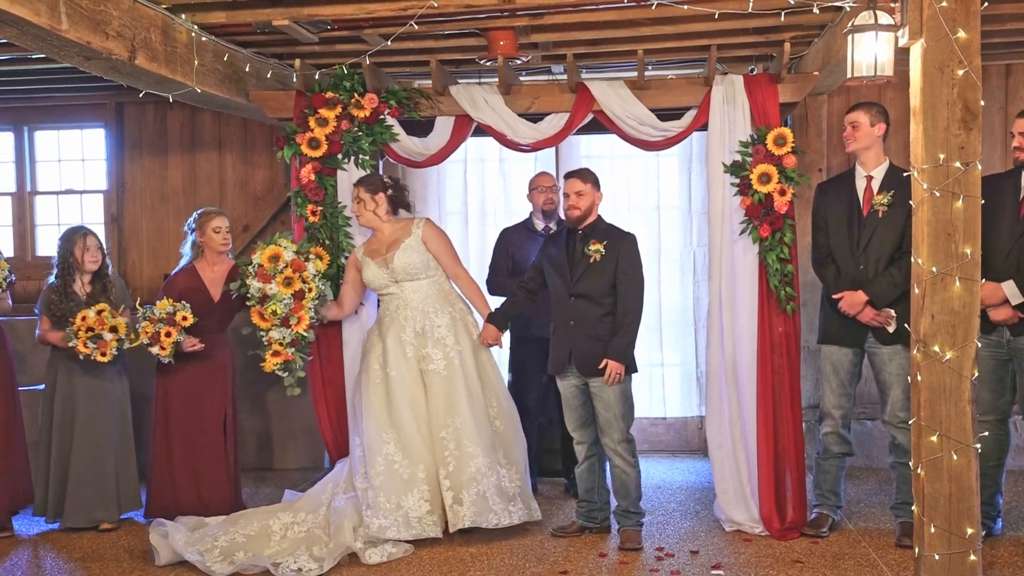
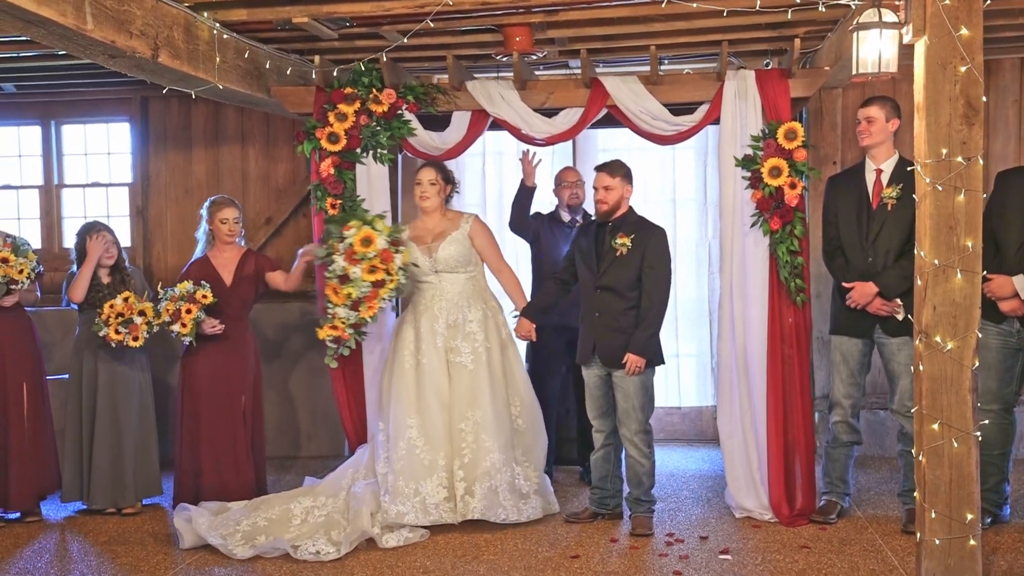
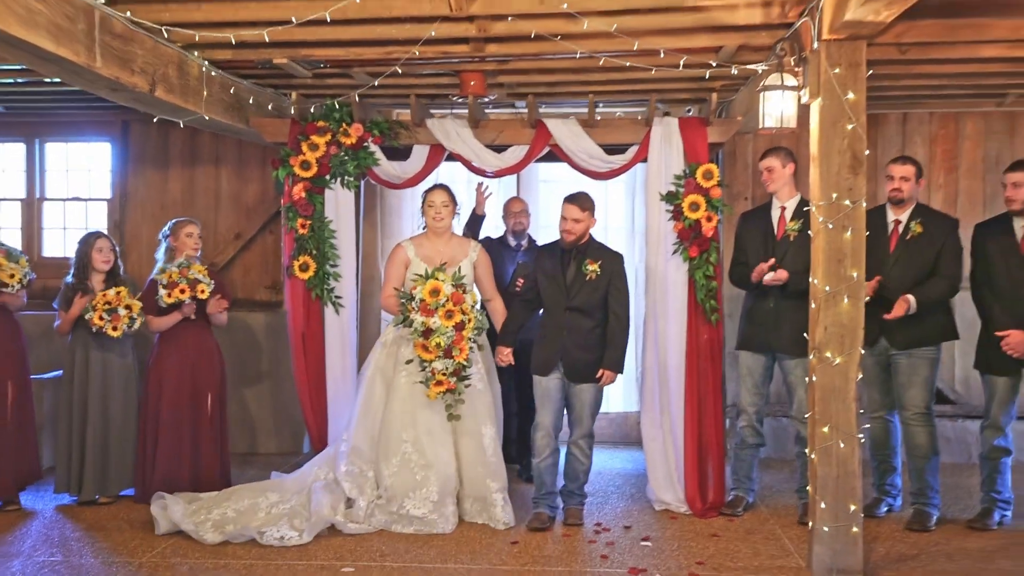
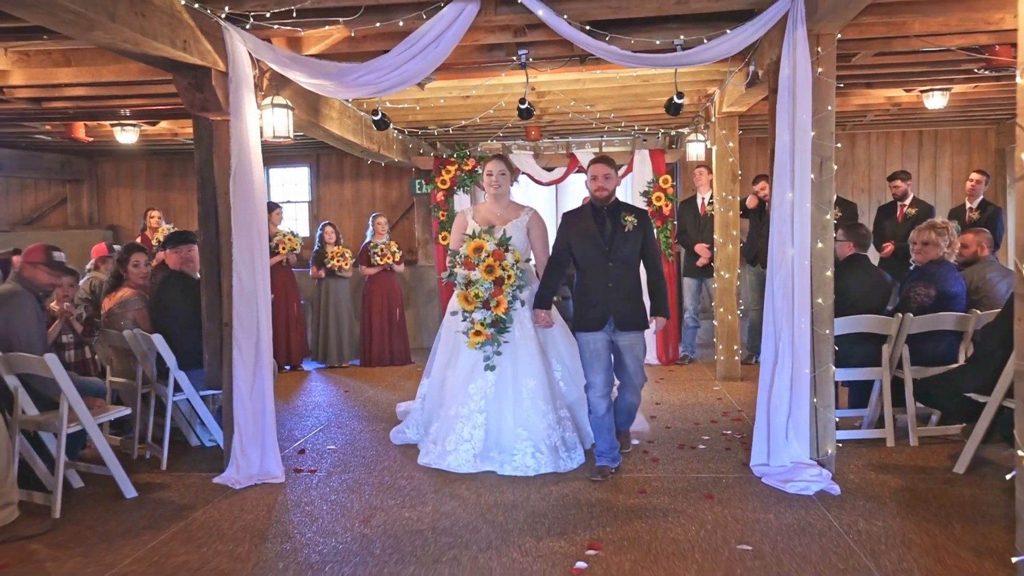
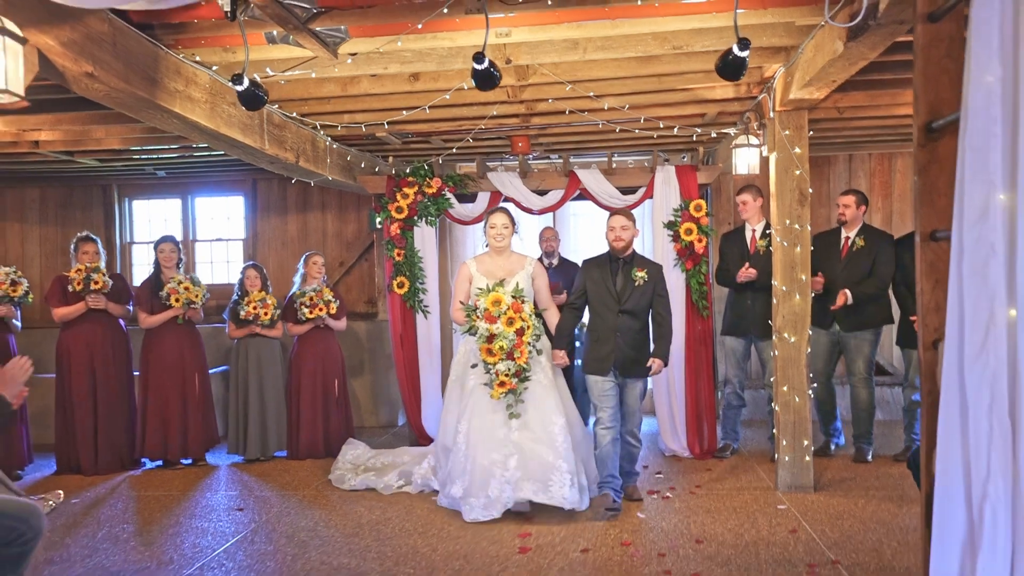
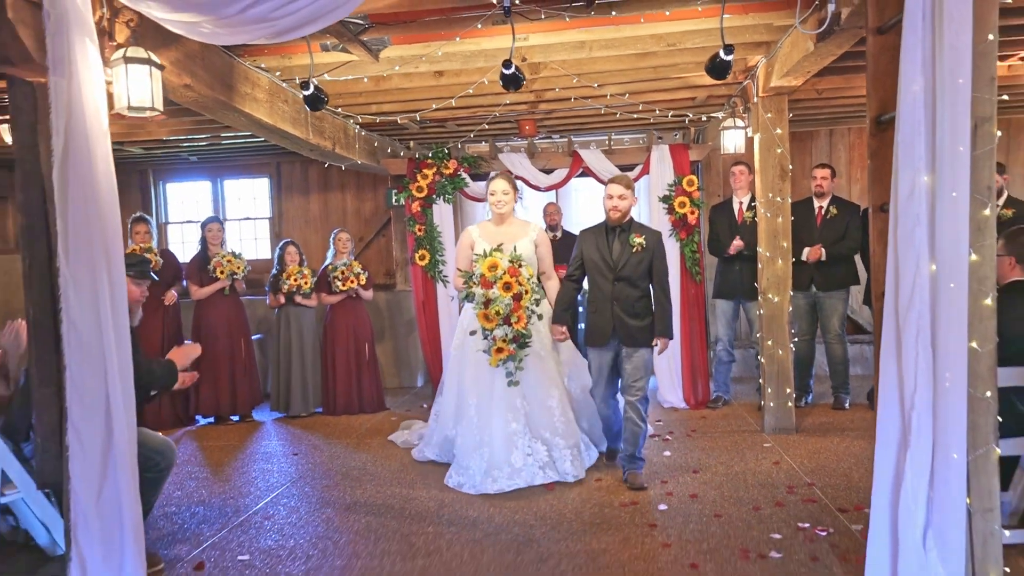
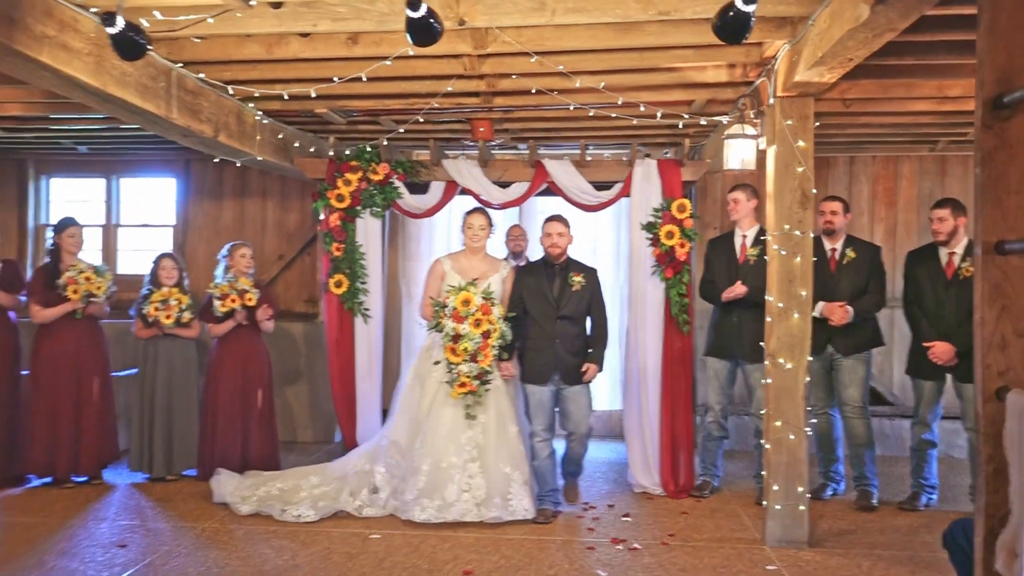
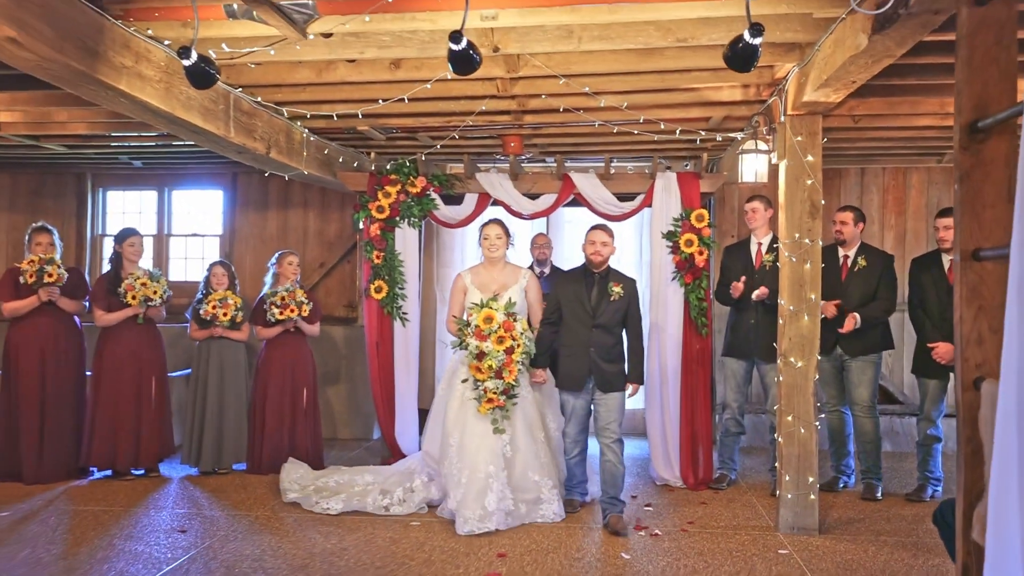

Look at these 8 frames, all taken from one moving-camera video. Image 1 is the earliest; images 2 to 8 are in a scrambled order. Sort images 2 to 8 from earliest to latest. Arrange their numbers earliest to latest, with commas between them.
2, 3, 7, 8, 5, 6, 4
